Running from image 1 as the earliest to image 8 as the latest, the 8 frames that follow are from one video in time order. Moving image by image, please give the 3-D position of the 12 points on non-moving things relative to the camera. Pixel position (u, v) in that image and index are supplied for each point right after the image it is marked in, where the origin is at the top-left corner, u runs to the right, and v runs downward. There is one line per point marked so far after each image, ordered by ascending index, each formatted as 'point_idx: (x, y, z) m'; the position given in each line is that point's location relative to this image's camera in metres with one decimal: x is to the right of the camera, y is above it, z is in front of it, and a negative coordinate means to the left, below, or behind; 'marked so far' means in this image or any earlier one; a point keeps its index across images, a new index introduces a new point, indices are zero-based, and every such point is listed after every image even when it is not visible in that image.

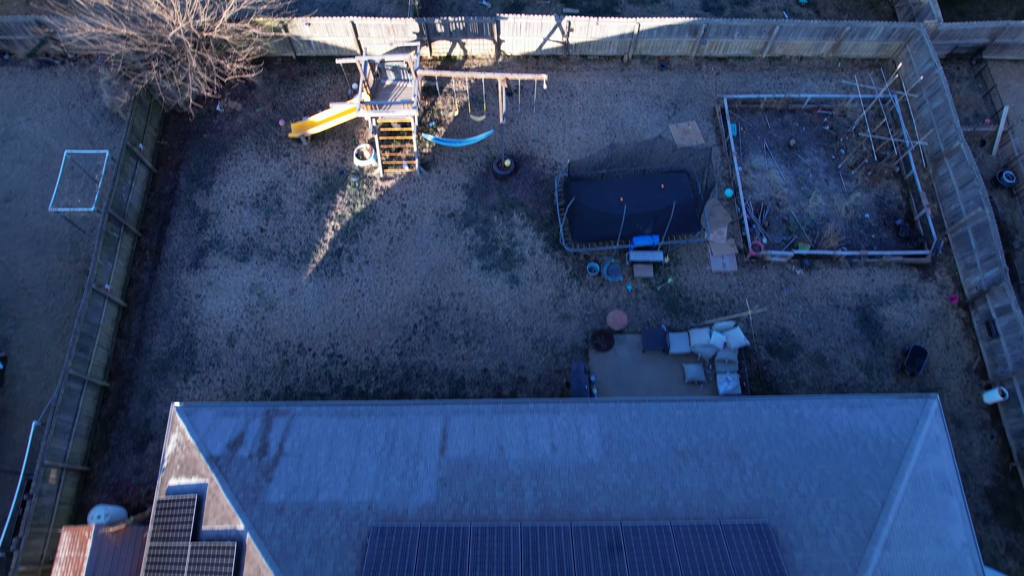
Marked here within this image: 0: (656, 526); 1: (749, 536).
0: (+4.2, -6.8, +19.5) m
1: (+6.7, -6.9, +19.2) m
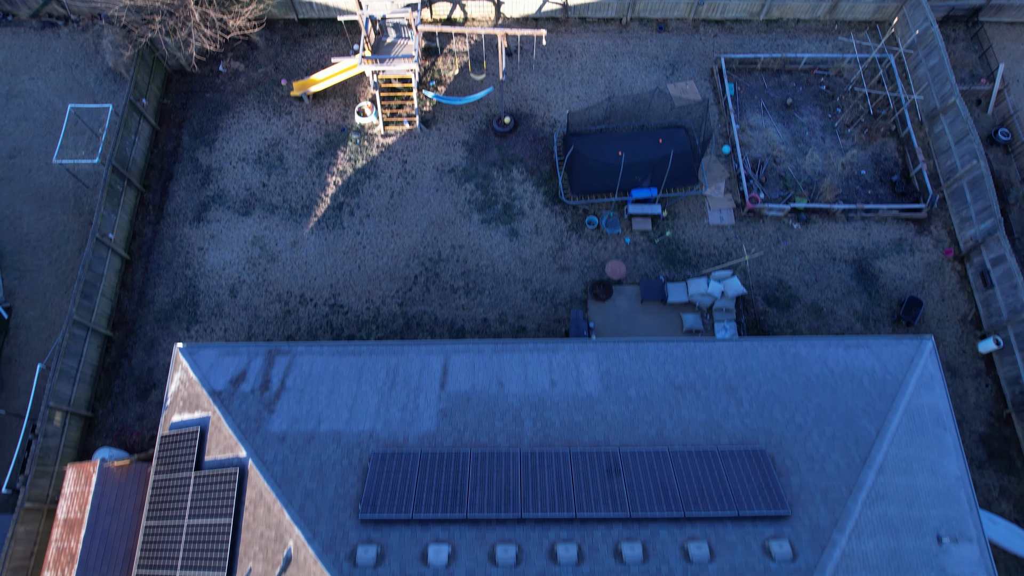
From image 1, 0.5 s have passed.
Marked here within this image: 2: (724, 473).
0: (+4.1, -4.7, +19.8) m
1: (+6.7, -4.9, +19.5) m
2: (+5.9, -5.2, +19.1) m
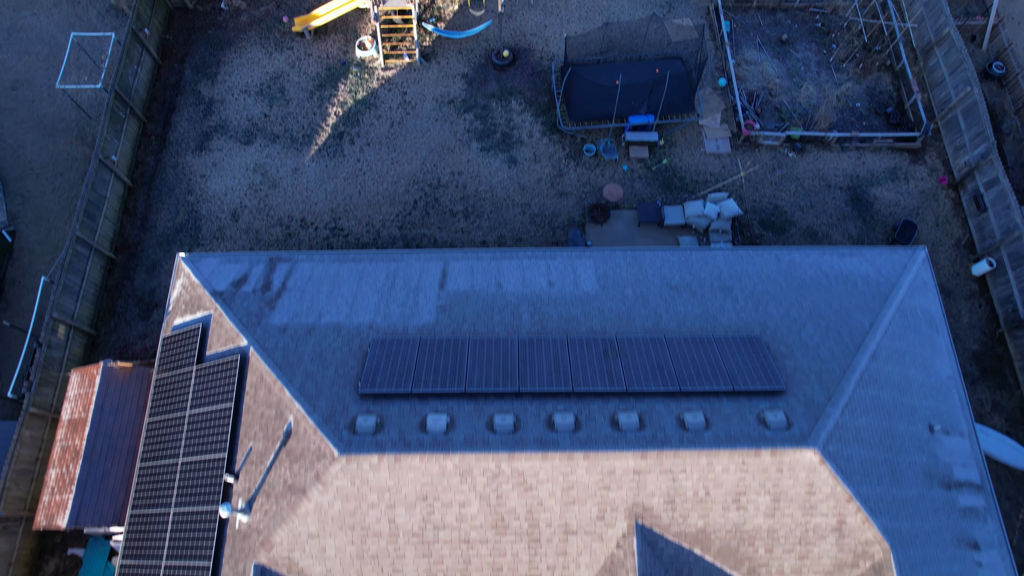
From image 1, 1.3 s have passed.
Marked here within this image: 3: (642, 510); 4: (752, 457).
0: (+4.1, -1.5, +20.0) m
1: (+6.6, -1.7, +19.7) m
2: (+5.9, -1.9, +19.4) m
3: (+3.2, -5.6, +17.1) m
4: (+5.9, -4.2, +16.9) m
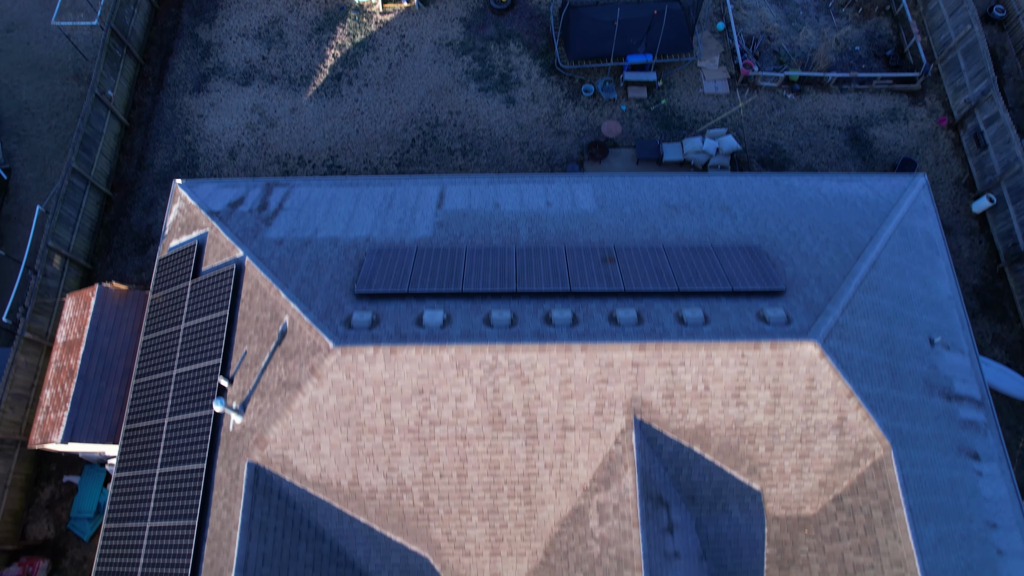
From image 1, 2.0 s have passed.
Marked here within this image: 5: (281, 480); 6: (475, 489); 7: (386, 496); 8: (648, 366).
0: (+4.0, +1.2, +19.9) m
1: (+6.5, +1.0, +19.6) m
2: (+5.8, +0.7, +19.2) m
3: (+3.2, -2.9, +16.9) m
4: (+5.9, -1.5, +16.7) m
5: (-5.9, -4.9, +17.4) m
6: (-0.9, -5.1, +17.4) m
7: (-3.2, -5.3, +17.5) m
8: (+3.3, -1.9, +16.7) m
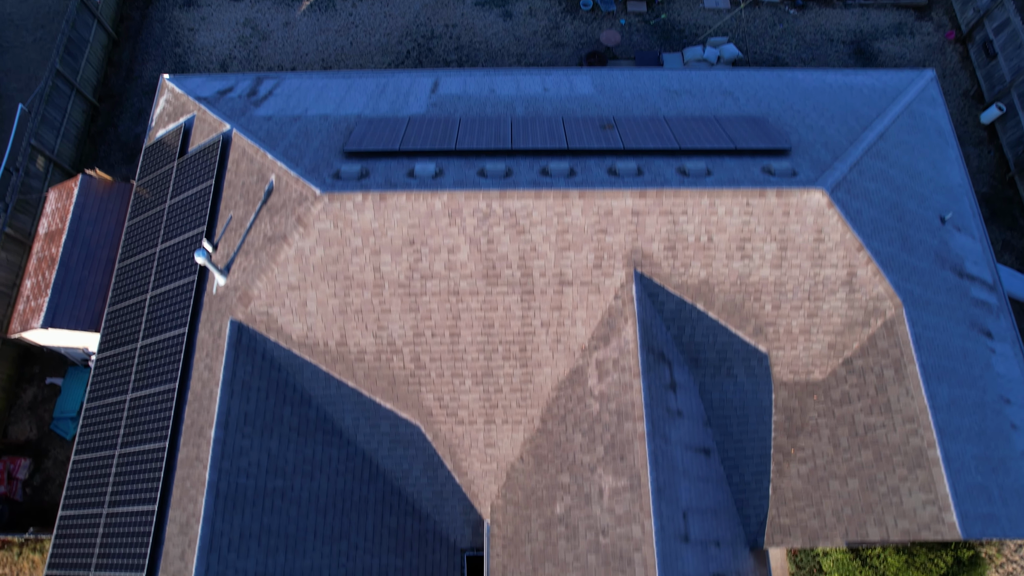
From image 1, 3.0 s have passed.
0: (+3.9, +4.7, +19.2) m
1: (+6.4, +4.6, +18.9) m
2: (+5.7, +4.3, +18.6) m
3: (+3.1, +0.7, +16.2) m
4: (+5.7, +2.1, +16.0) m
5: (-6.0, -1.3, +16.6) m
6: (-1.1, -1.5, +16.7) m
7: (-3.4, -1.7, +16.7) m
8: (+3.2, +1.7, +16.0) m
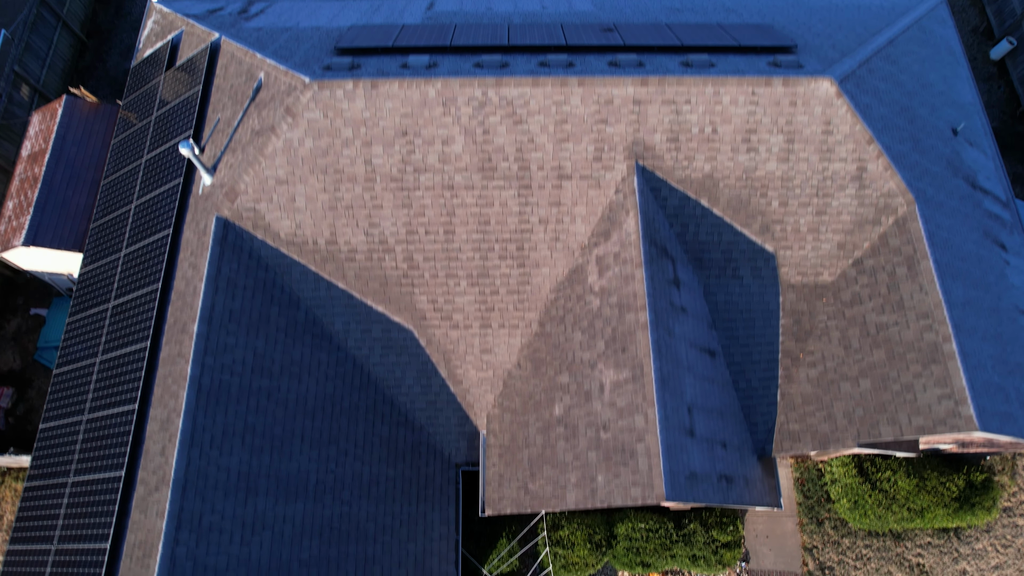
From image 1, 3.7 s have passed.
0: (+3.8, +7.1, +18.7) m
1: (+6.3, +7.0, +18.3) m
2: (+5.6, +6.7, +18.0) m
3: (+3.0, +3.2, +15.6) m
4: (+5.7, +4.5, +15.4) m
5: (-6.1, +1.1, +16.0) m
6: (-1.1, +0.9, +16.1) m
7: (-3.4, +0.7, +16.1) m
8: (+3.1, +4.1, +15.4) m
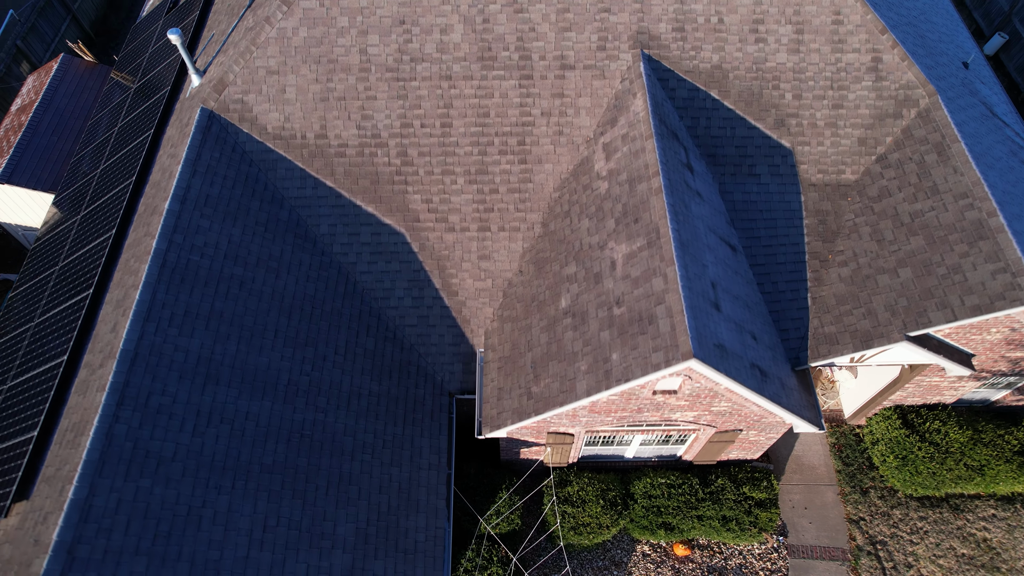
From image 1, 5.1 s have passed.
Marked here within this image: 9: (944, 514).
0: (+3.8, +8.8, +18.9) m
1: (+6.4, +8.7, +18.5) m
2: (+5.6, +8.5, +18.1) m
3: (+3.0, +5.5, +15.1) m
4: (+5.7, +6.9, +15.1) m
5: (-6.1, +3.4, +15.1) m
6: (-1.1, +3.2, +15.1) m
7: (-3.4, +3.0, +15.1) m
8: (+3.2, +6.5, +15.1) m
9: (+10.7, -5.6, +17.0) m
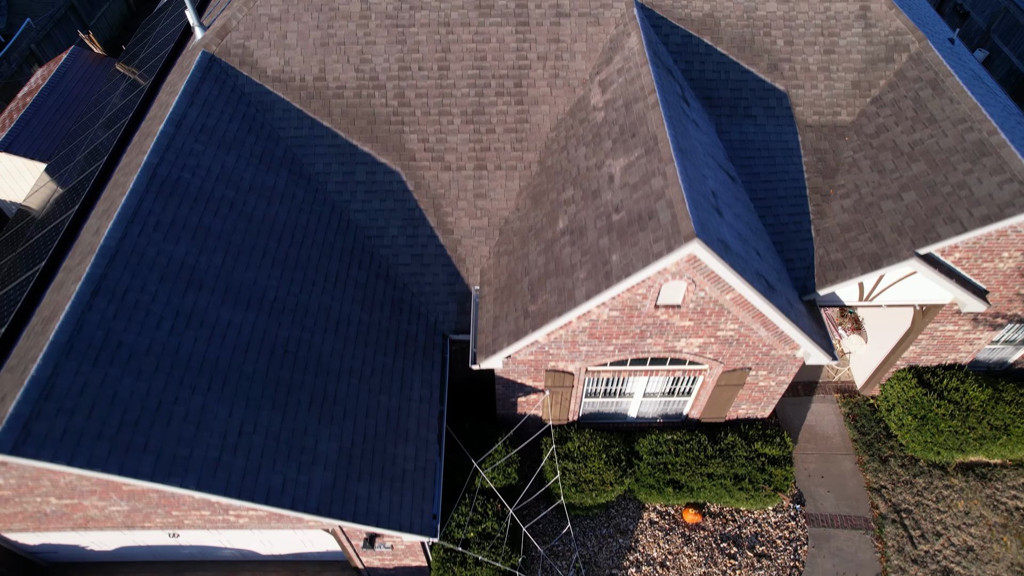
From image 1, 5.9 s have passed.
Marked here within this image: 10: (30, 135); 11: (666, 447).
0: (+3.8, +9.5, +19.7) m
1: (+6.3, +9.5, +19.4) m
2: (+5.6, +9.3, +19.0) m
3: (+2.9, +6.8, +15.5) m
4: (+5.6, +8.1, +15.8) m
5: (-6.1, +4.7, +15.2) m
6: (-1.2, +4.5, +15.2) m
7: (-3.5, +4.3, +15.2) m
8: (+3.1, +7.8, +15.7) m
9: (+10.6, -4.5, +15.8) m
10: (-13.4, +4.2, +19.0) m
11: (+3.4, -3.5, +15.1) m
